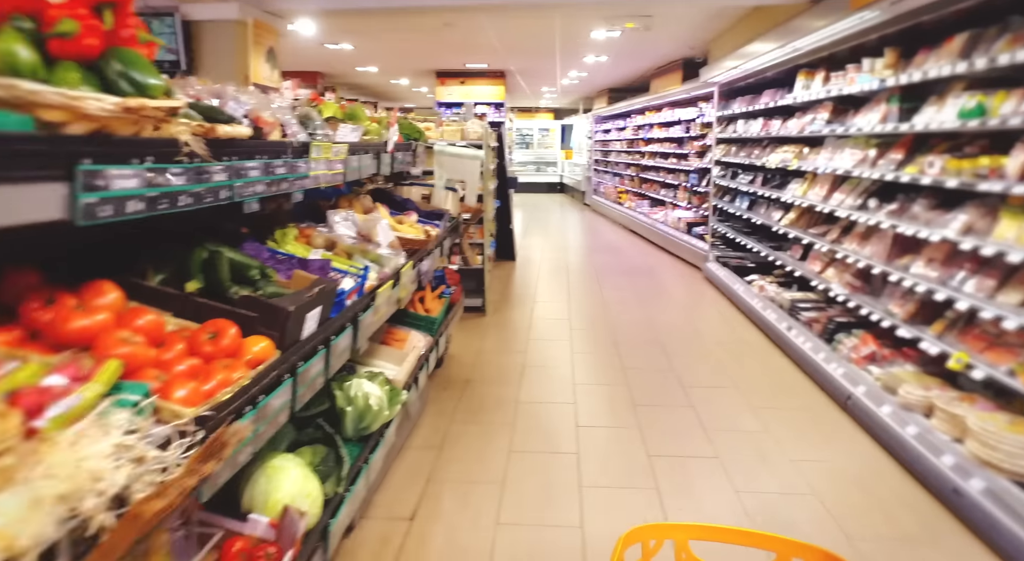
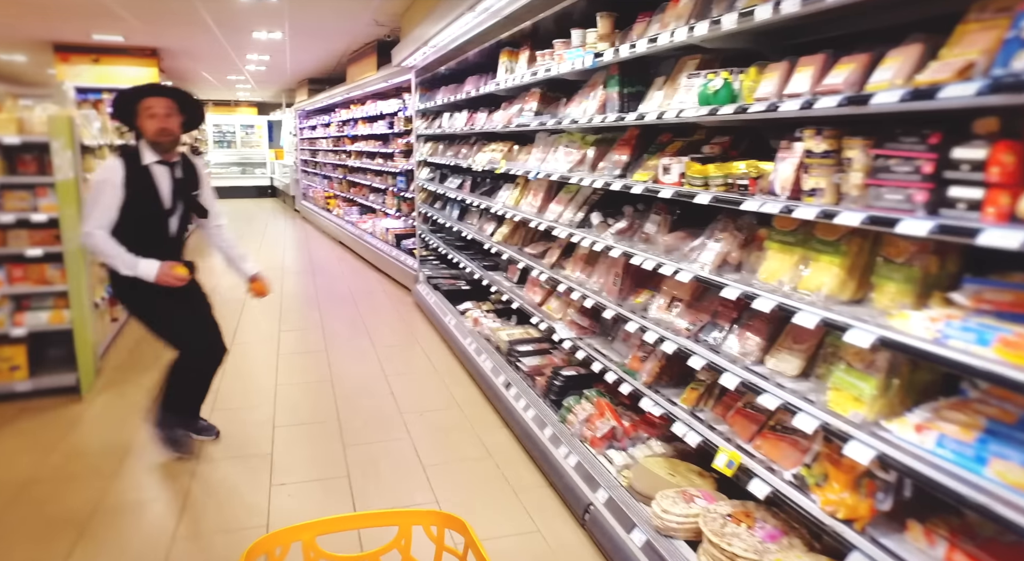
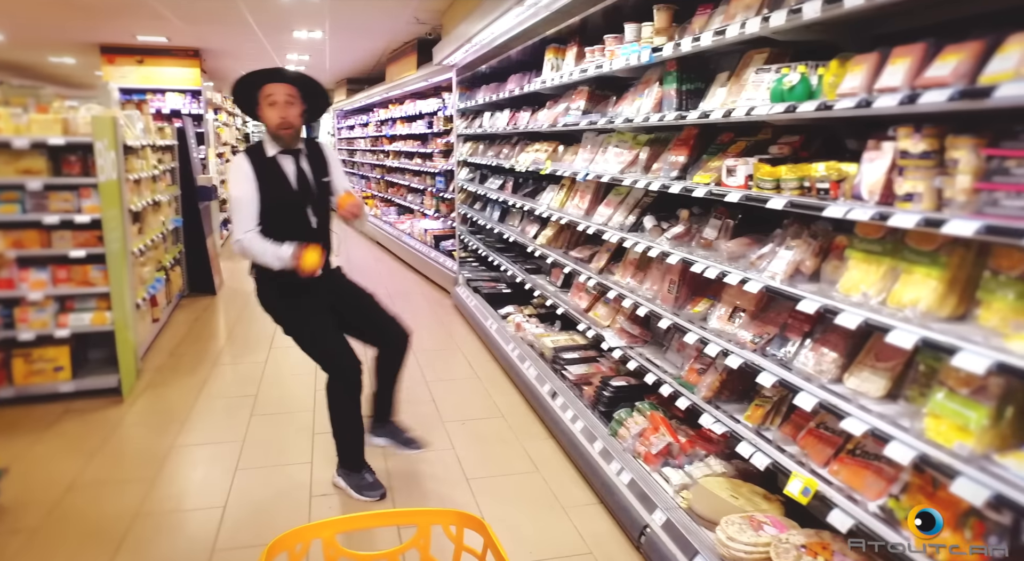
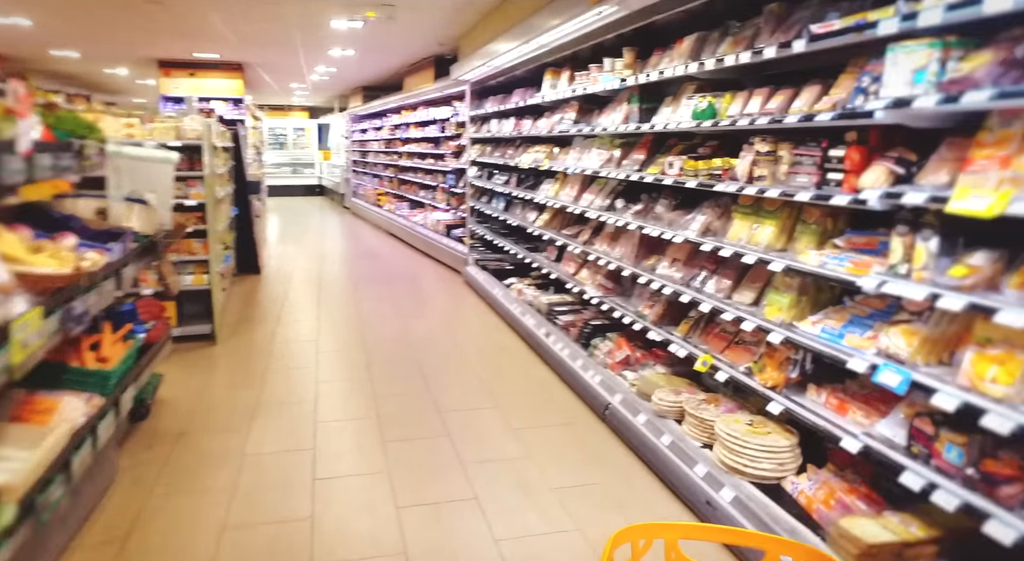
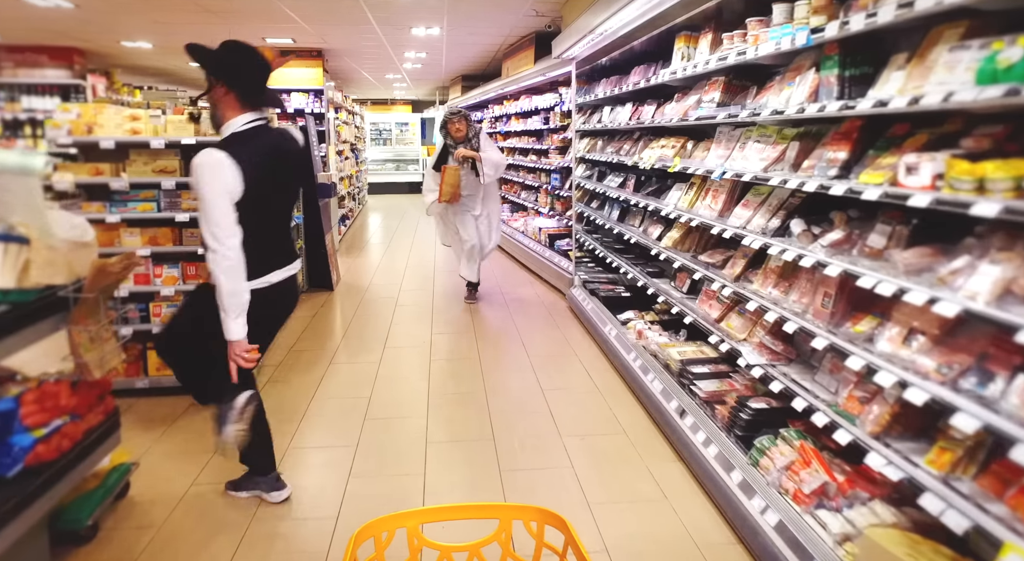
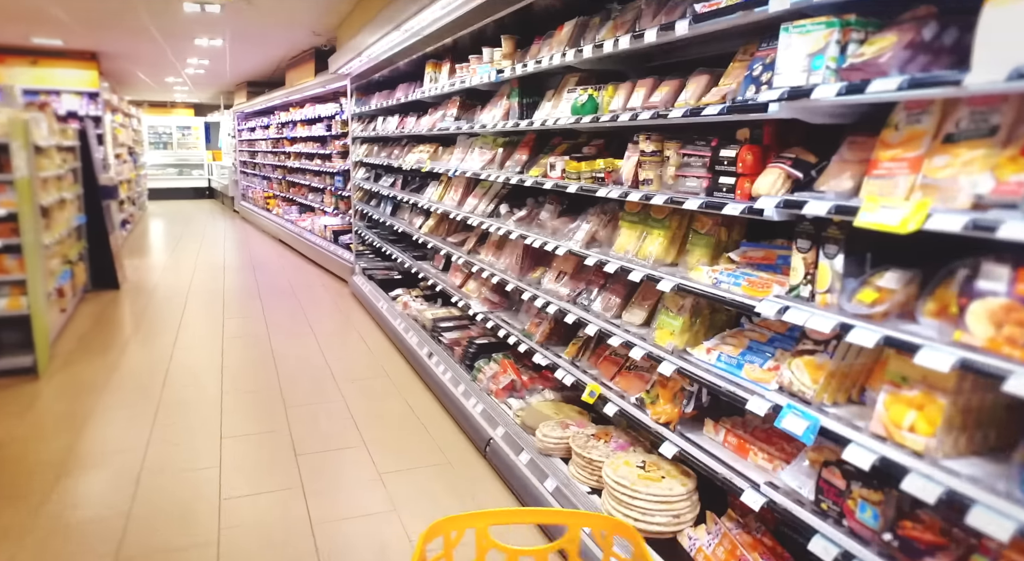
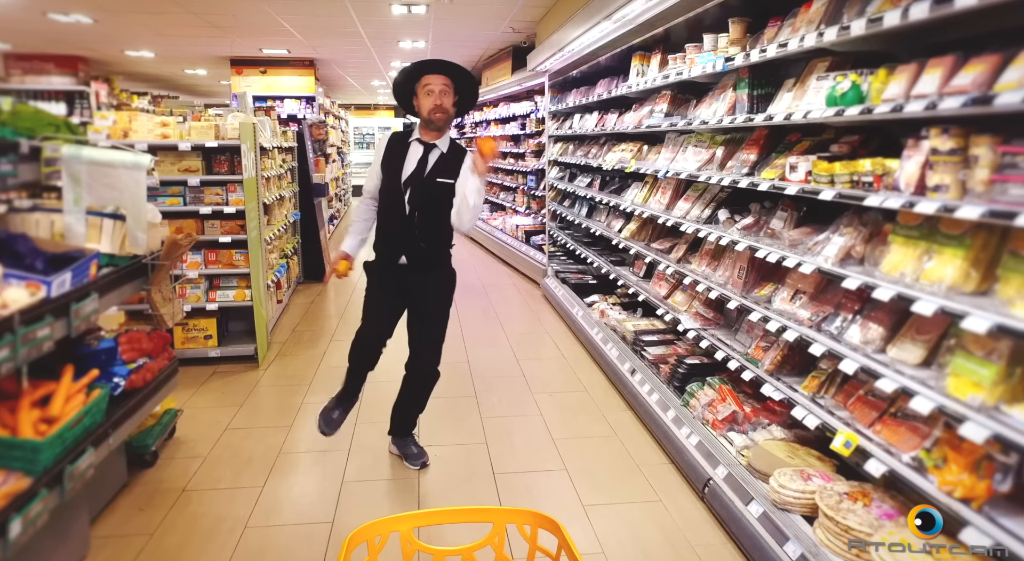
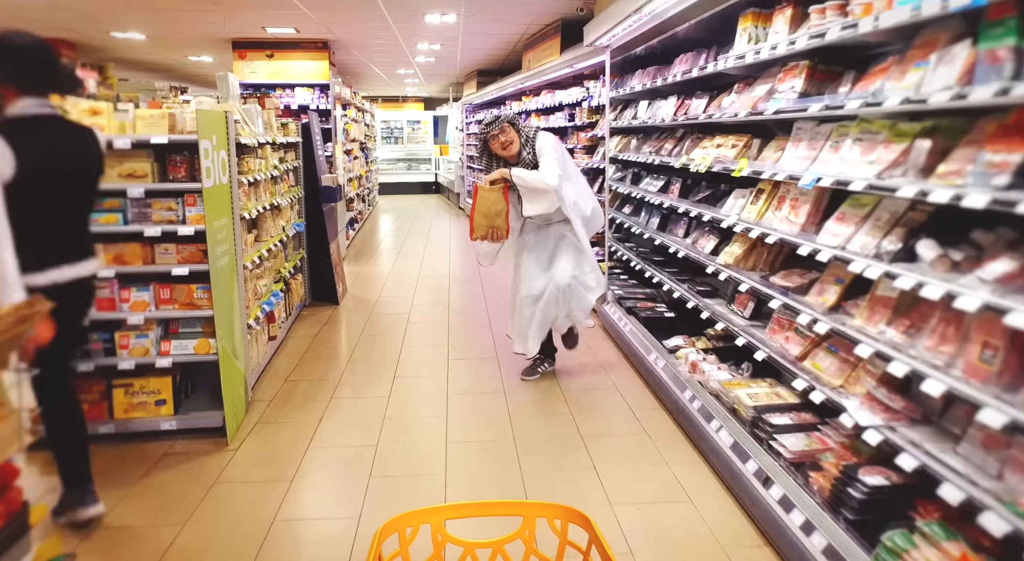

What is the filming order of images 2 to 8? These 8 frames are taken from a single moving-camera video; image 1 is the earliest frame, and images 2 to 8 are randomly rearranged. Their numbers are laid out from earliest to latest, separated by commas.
4, 6, 2, 3, 7, 5, 8
